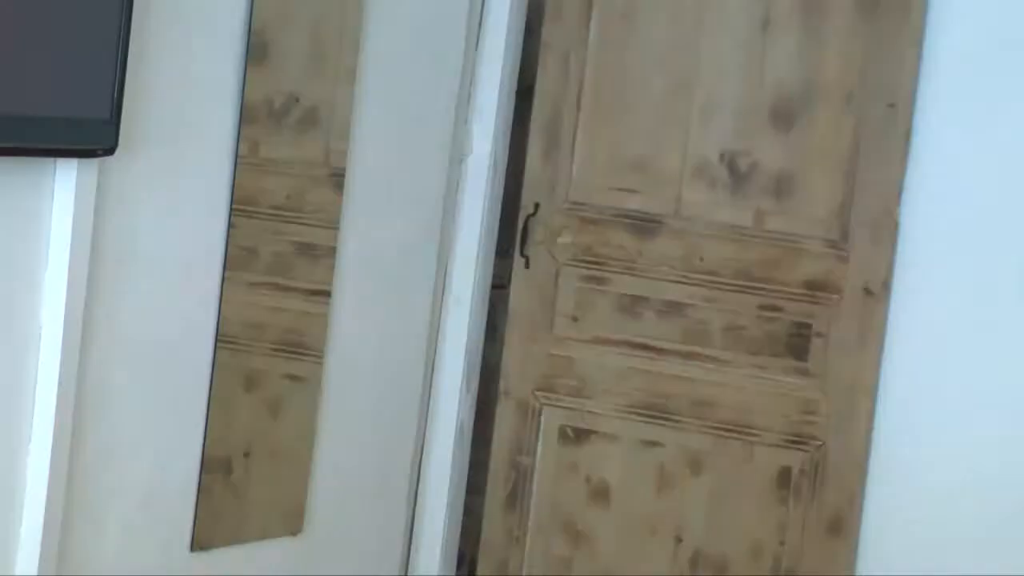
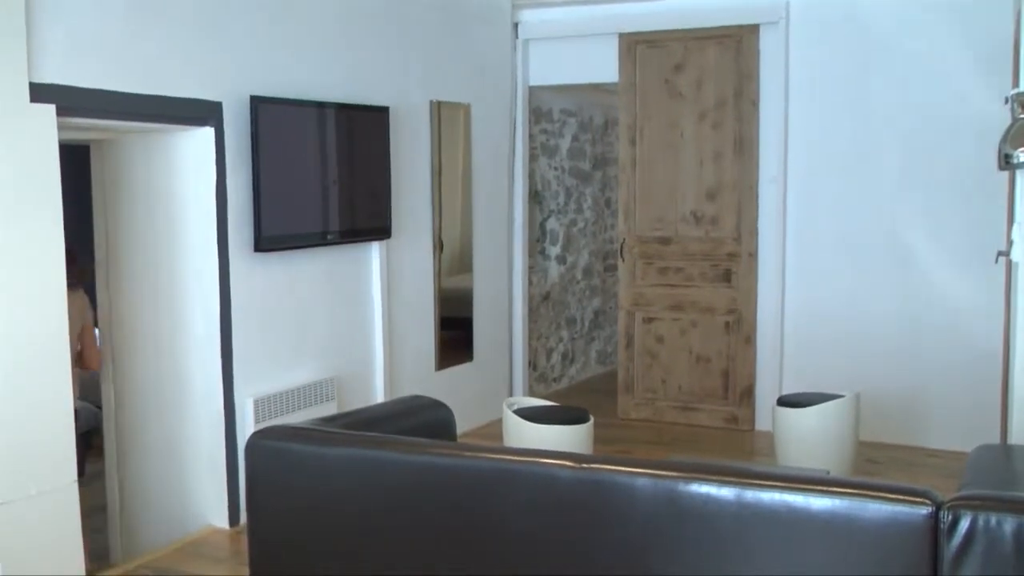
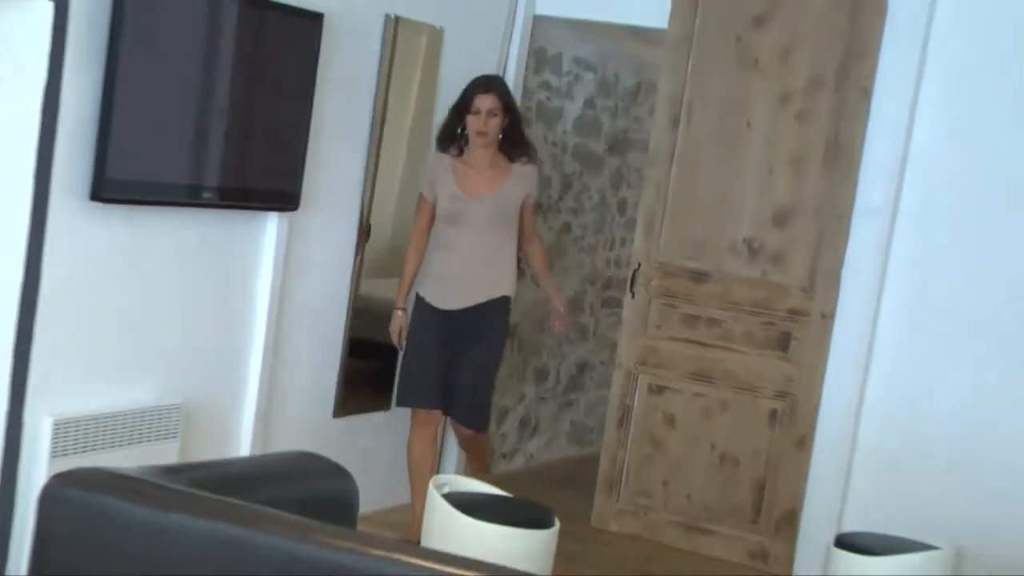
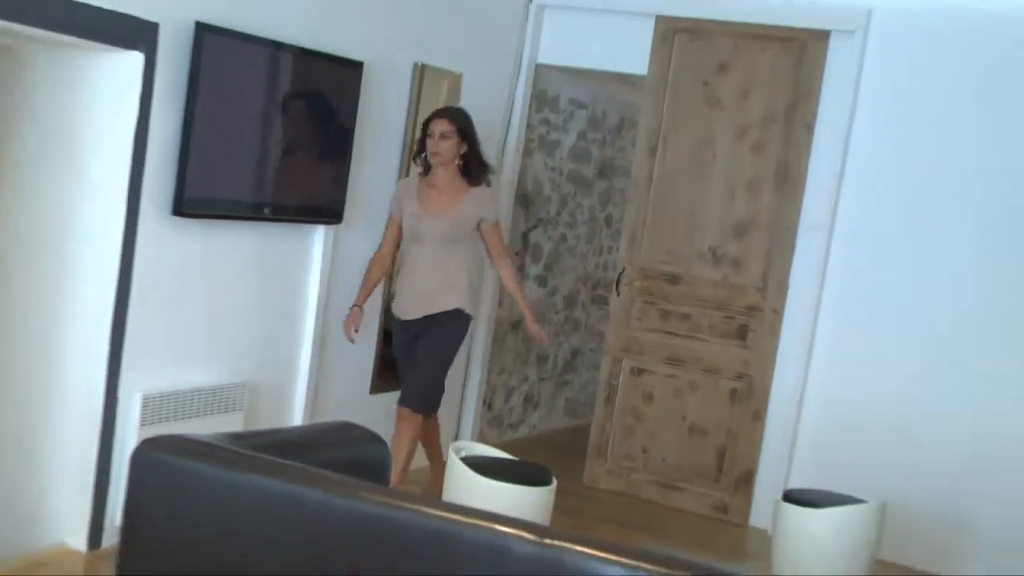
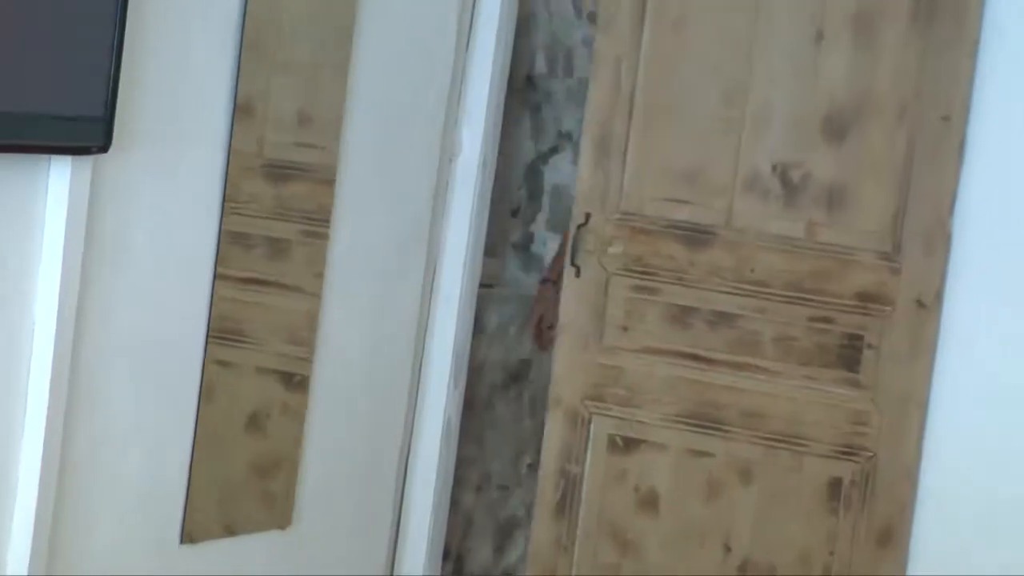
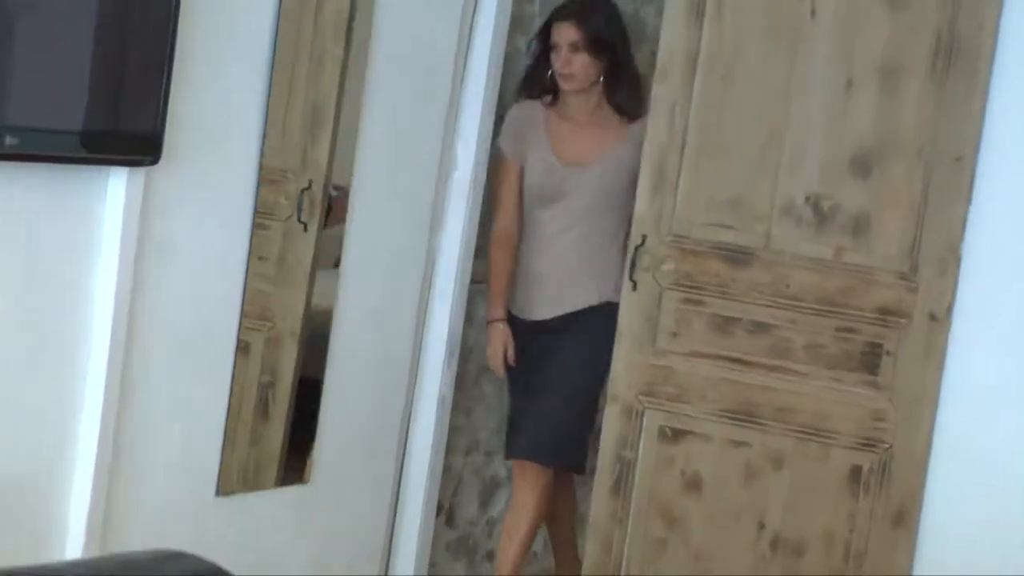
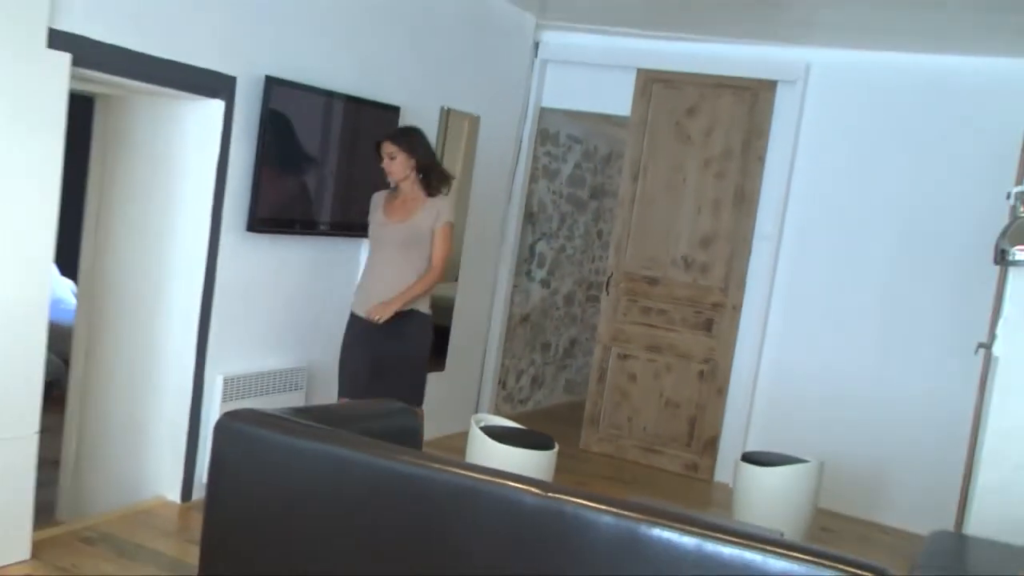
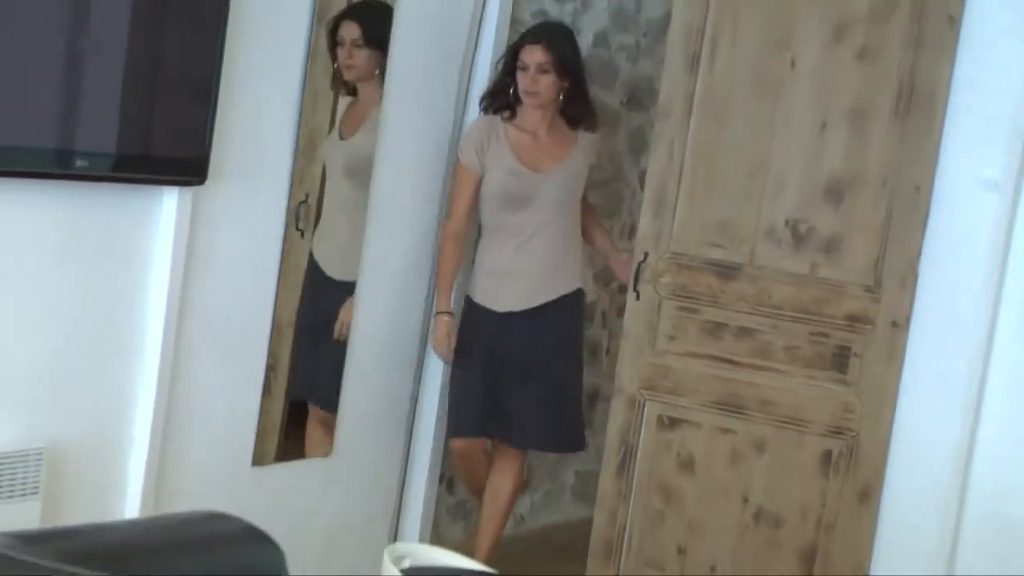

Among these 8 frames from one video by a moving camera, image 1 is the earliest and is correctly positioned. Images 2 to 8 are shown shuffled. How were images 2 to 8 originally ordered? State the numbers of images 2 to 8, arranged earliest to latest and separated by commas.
5, 6, 8, 3, 4, 7, 2
